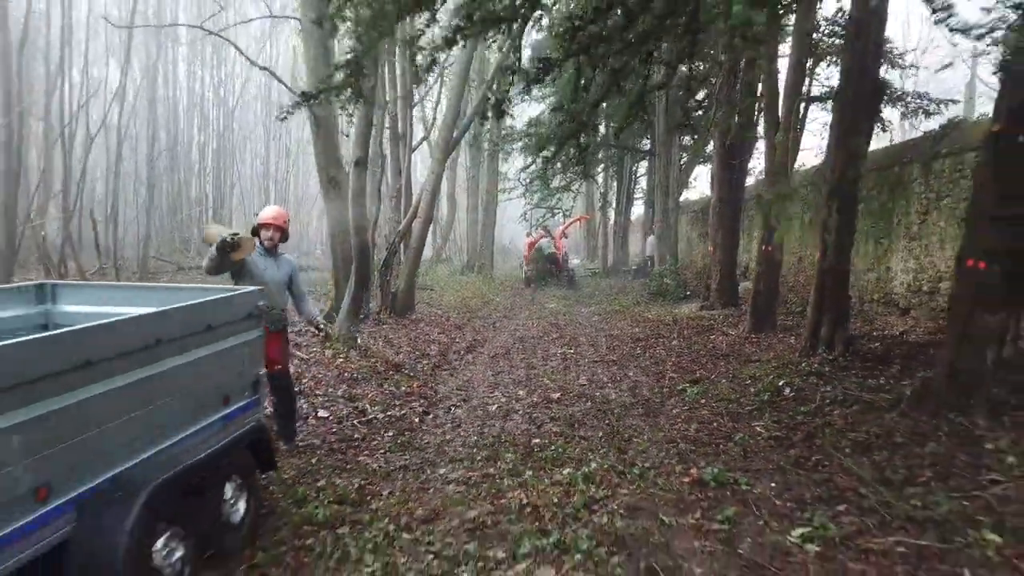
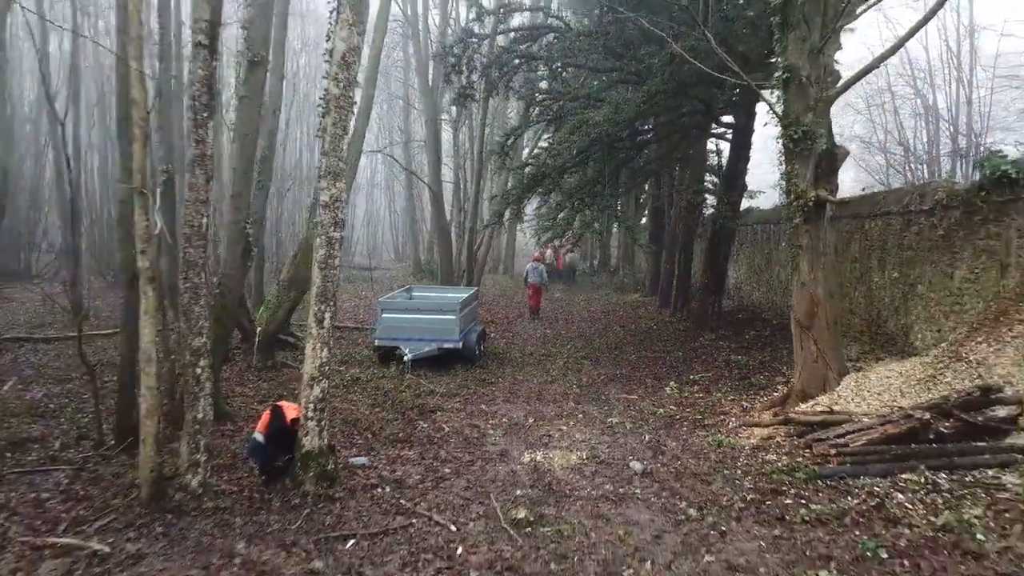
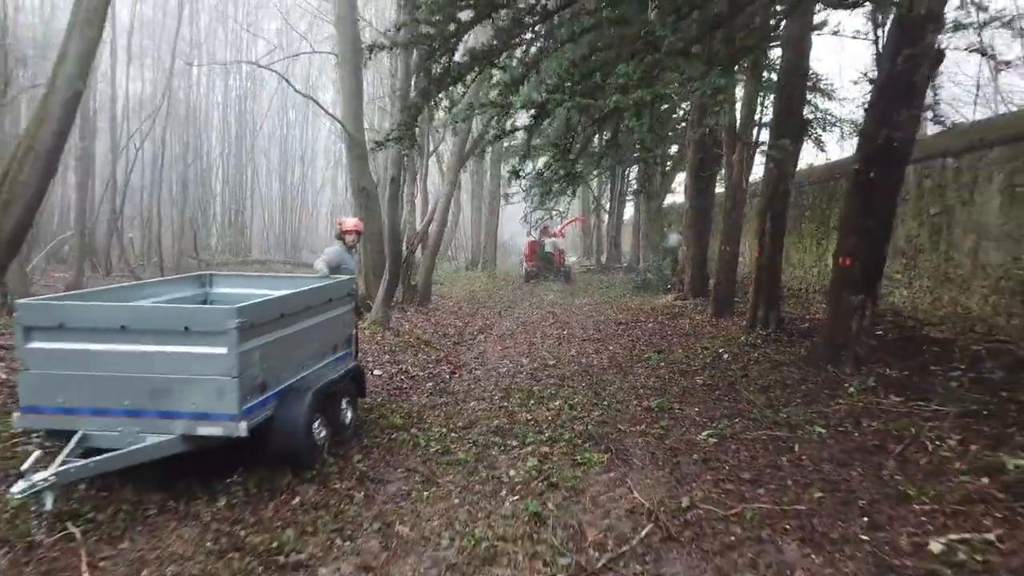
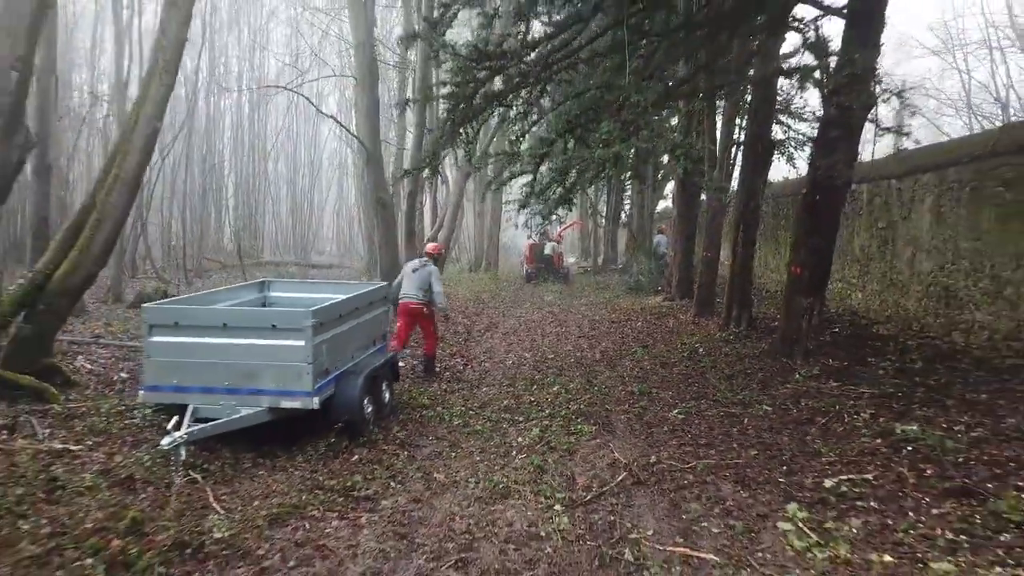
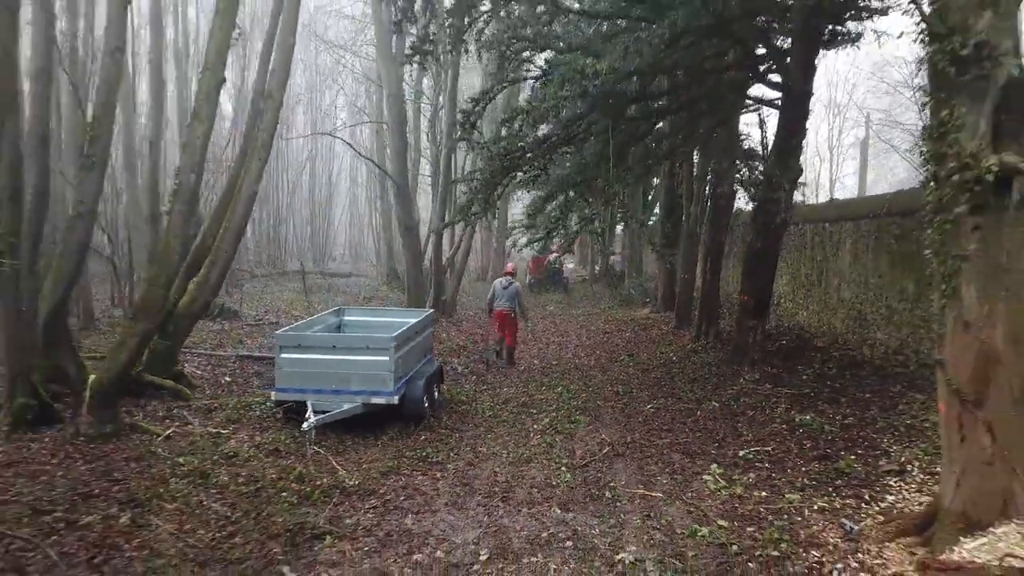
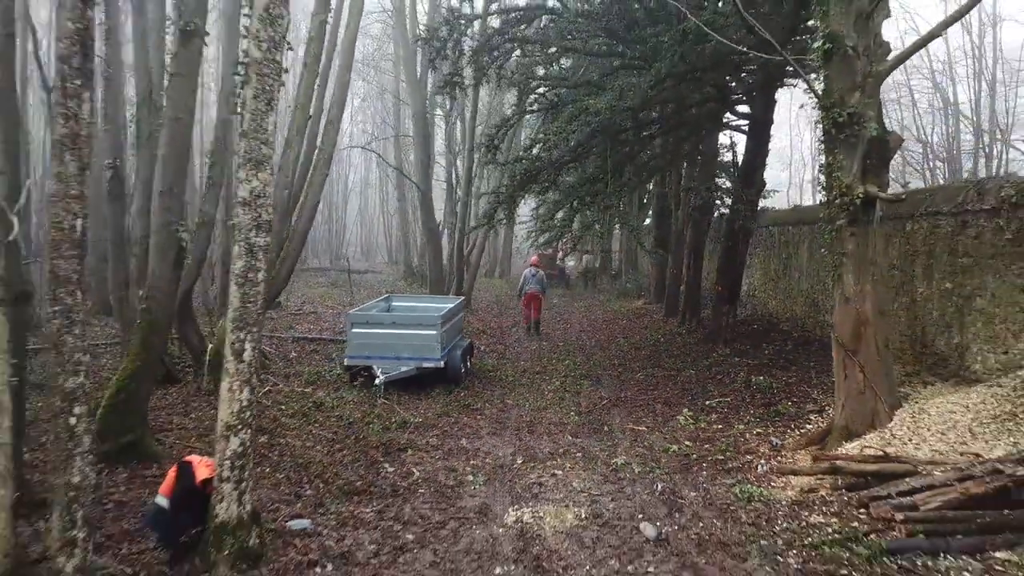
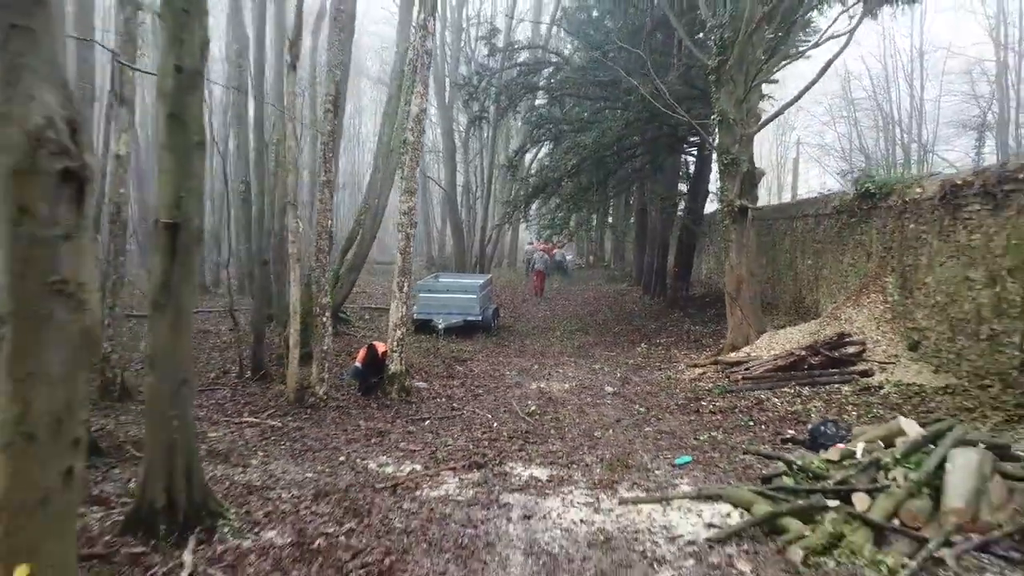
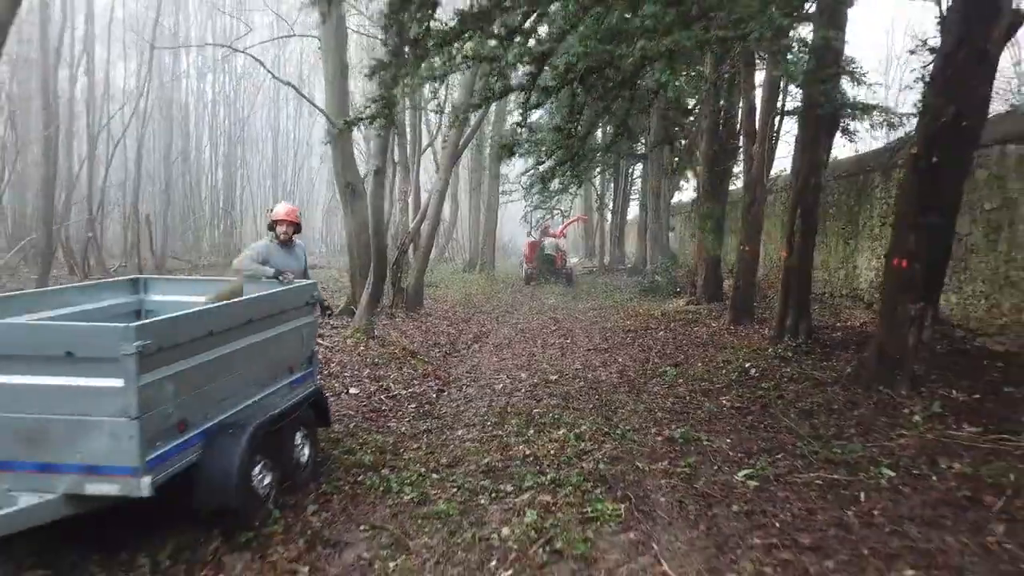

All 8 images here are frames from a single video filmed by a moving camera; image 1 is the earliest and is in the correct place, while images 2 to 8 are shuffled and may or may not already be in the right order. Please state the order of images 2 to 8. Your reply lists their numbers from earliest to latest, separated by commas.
8, 3, 4, 5, 6, 2, 7
